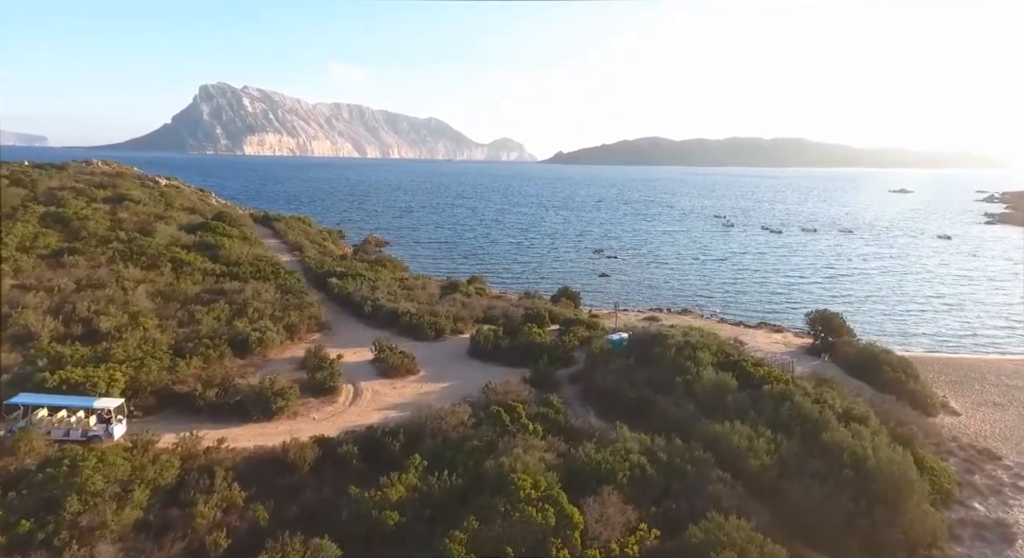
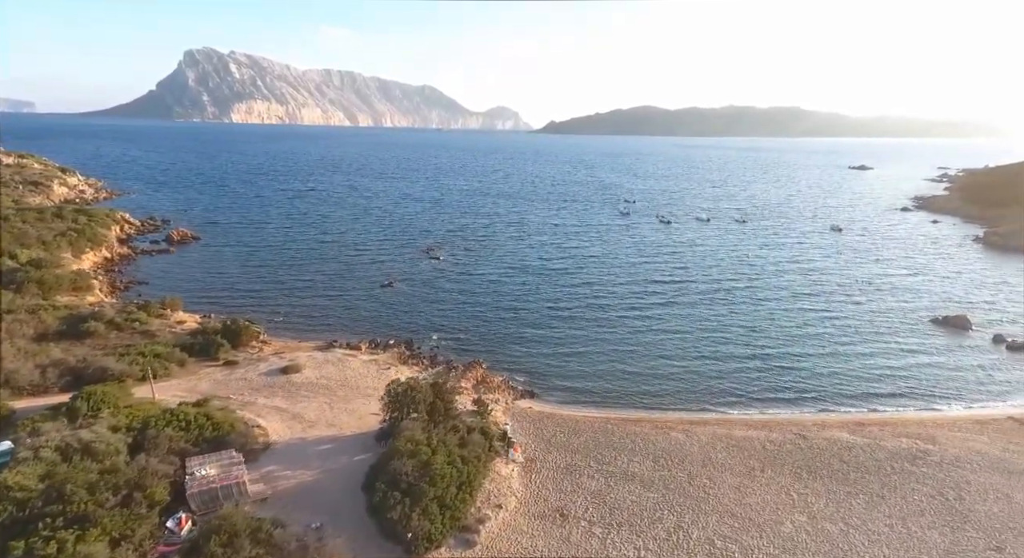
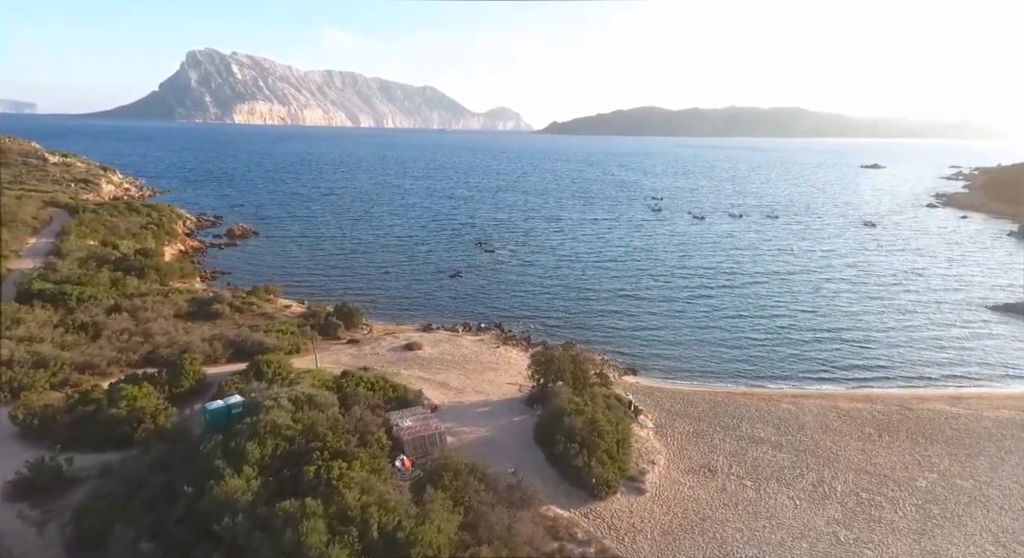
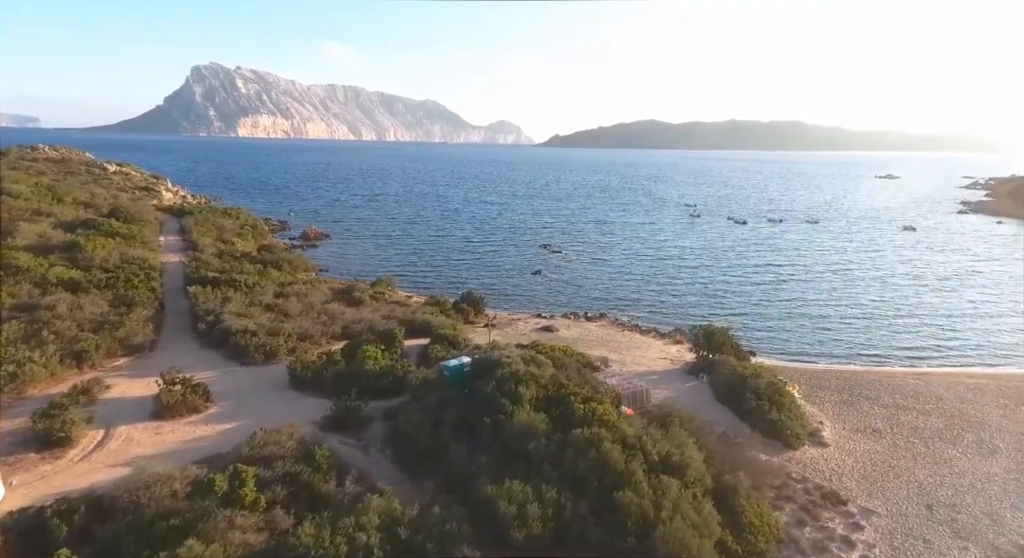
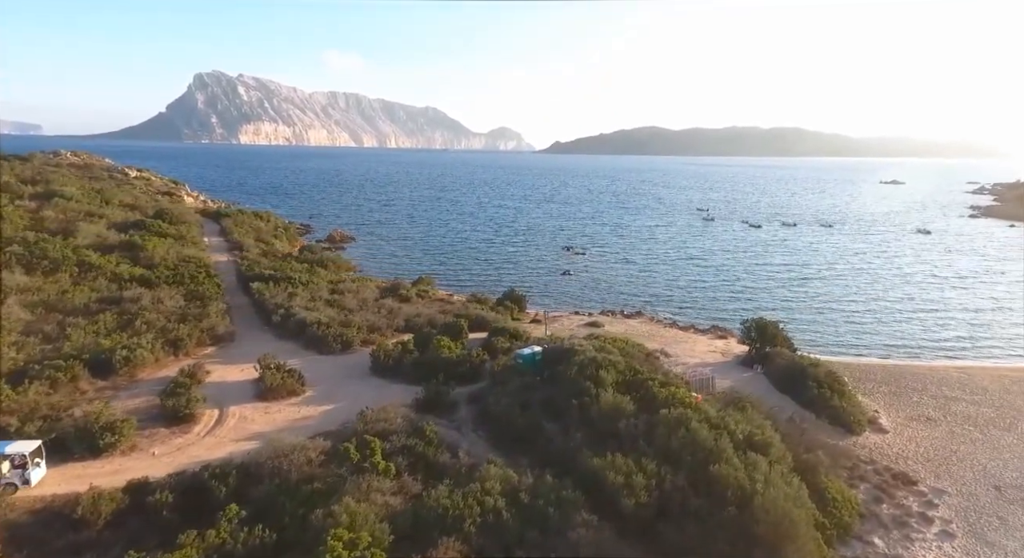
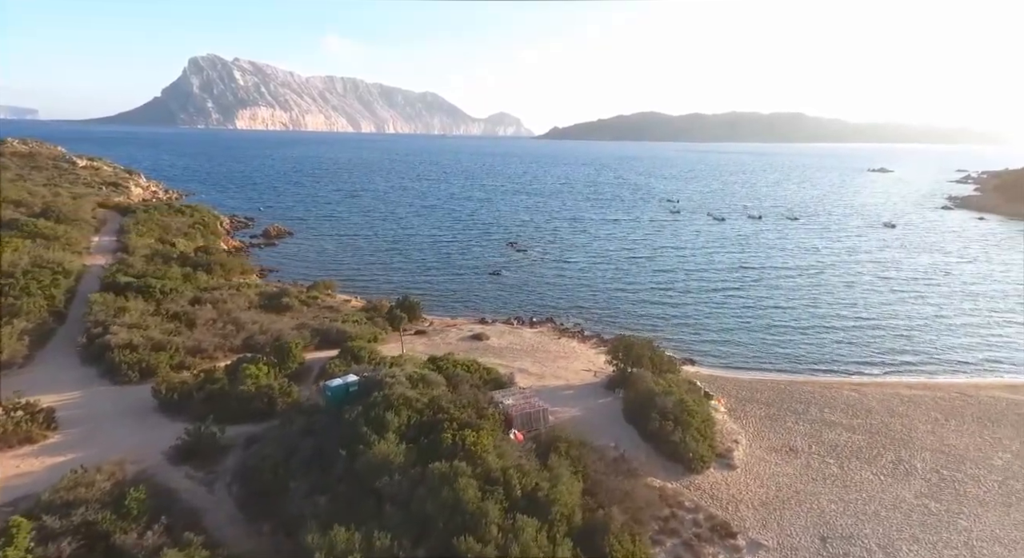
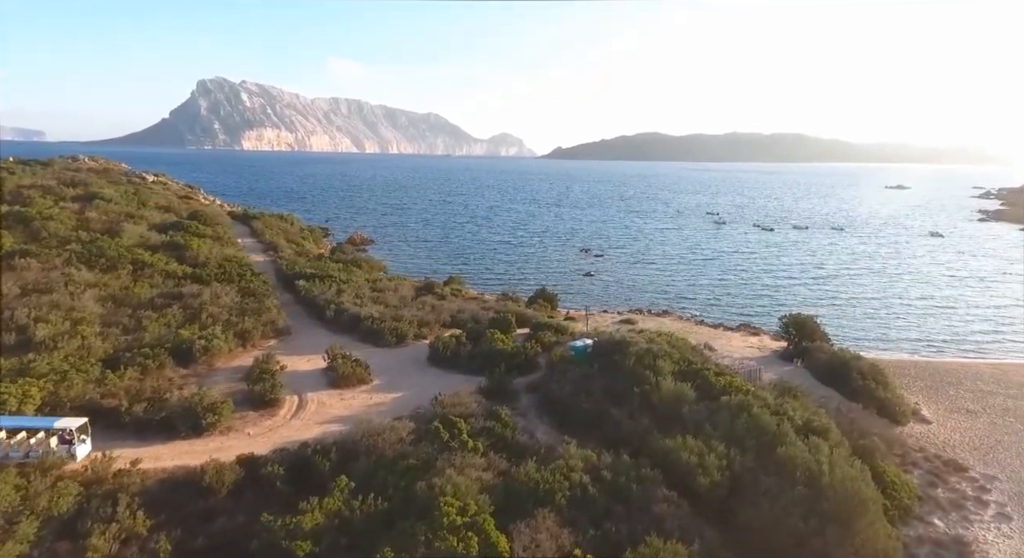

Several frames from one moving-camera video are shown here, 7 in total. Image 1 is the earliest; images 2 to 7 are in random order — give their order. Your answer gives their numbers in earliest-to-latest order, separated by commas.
7, 5, 4, 6, 3, 2
